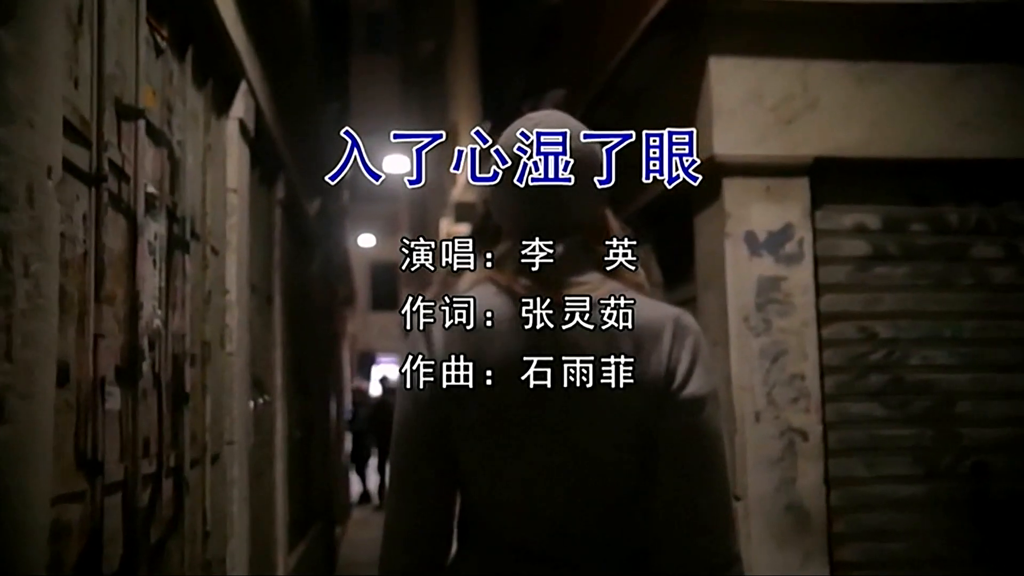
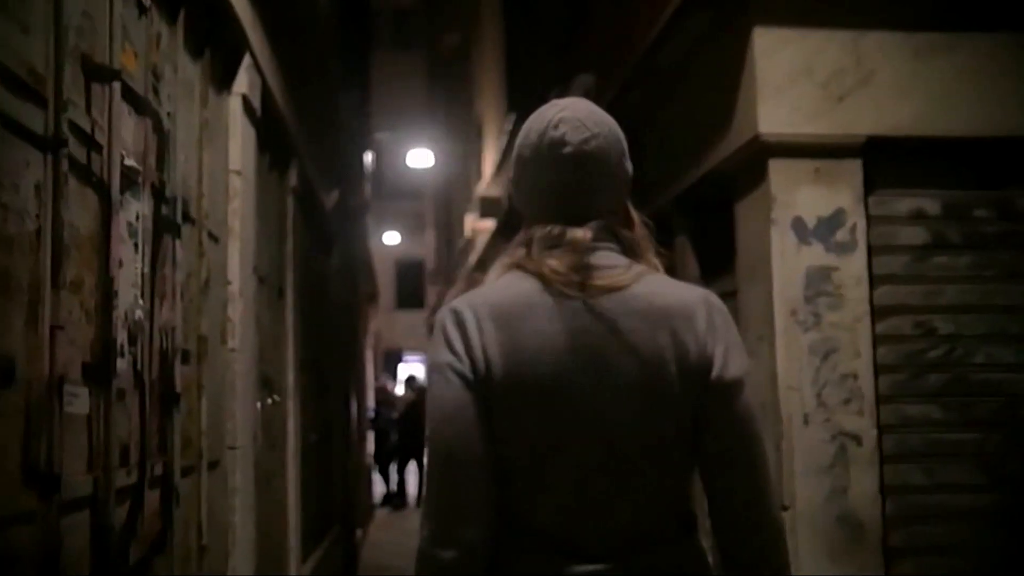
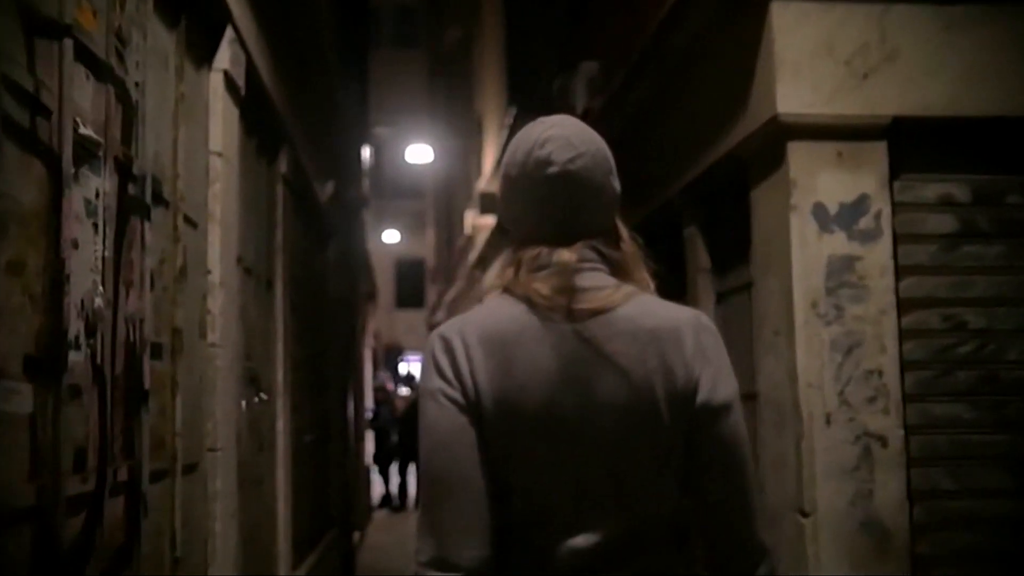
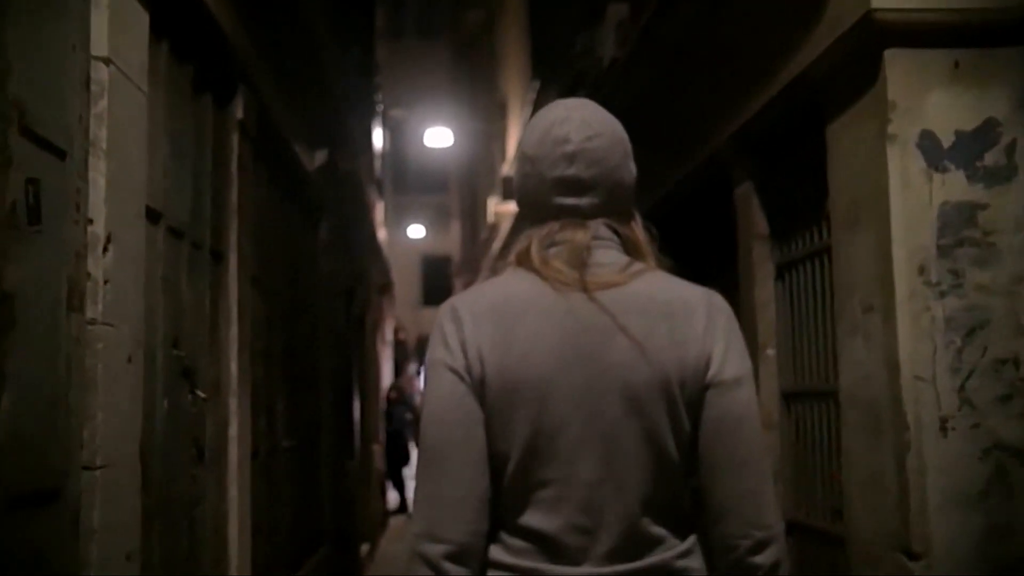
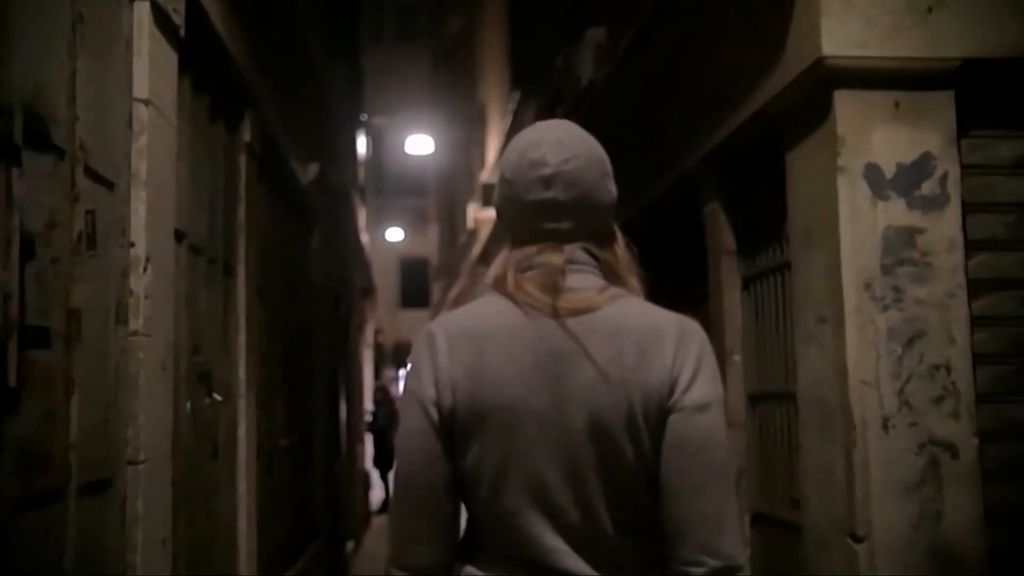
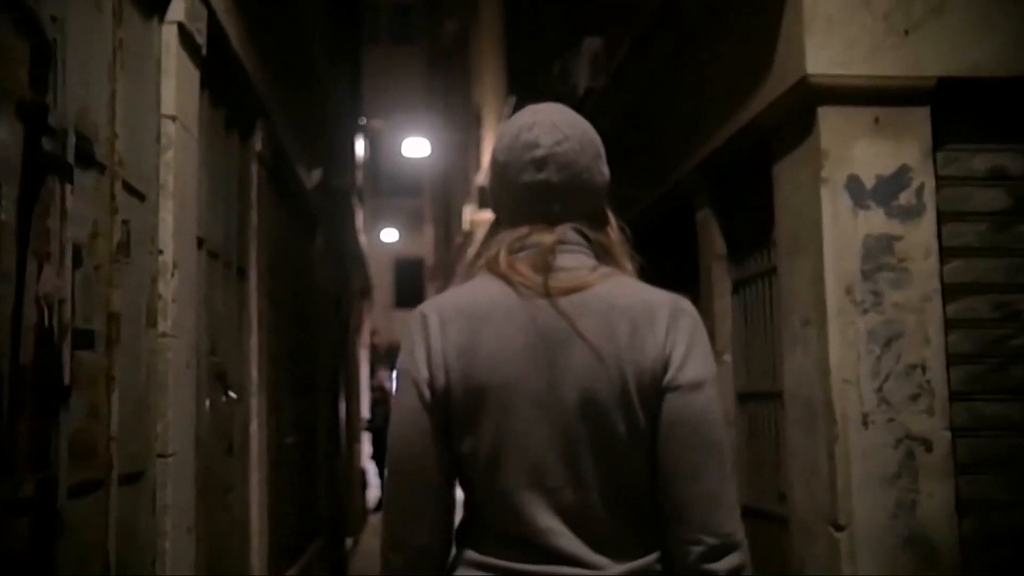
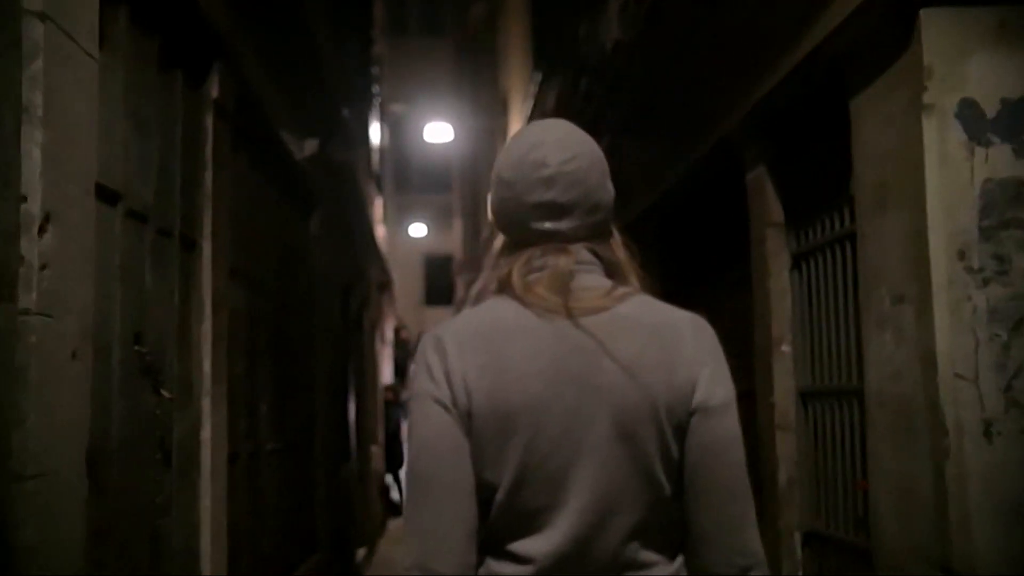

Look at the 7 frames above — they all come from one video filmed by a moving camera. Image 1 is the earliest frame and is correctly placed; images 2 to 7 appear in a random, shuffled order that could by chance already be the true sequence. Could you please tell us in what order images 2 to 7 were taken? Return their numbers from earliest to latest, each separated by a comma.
2, 3, 6, 5, 4, 7
